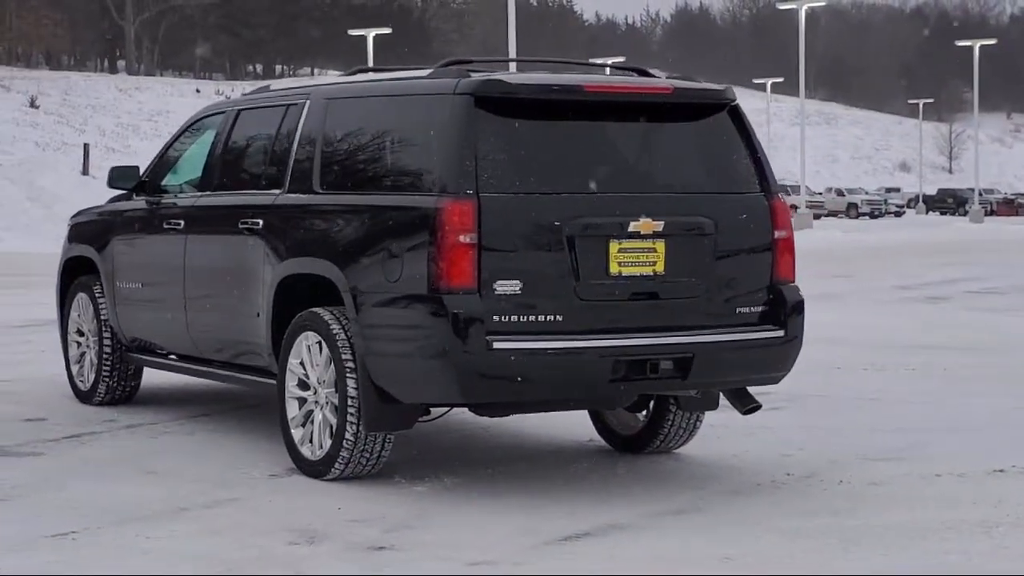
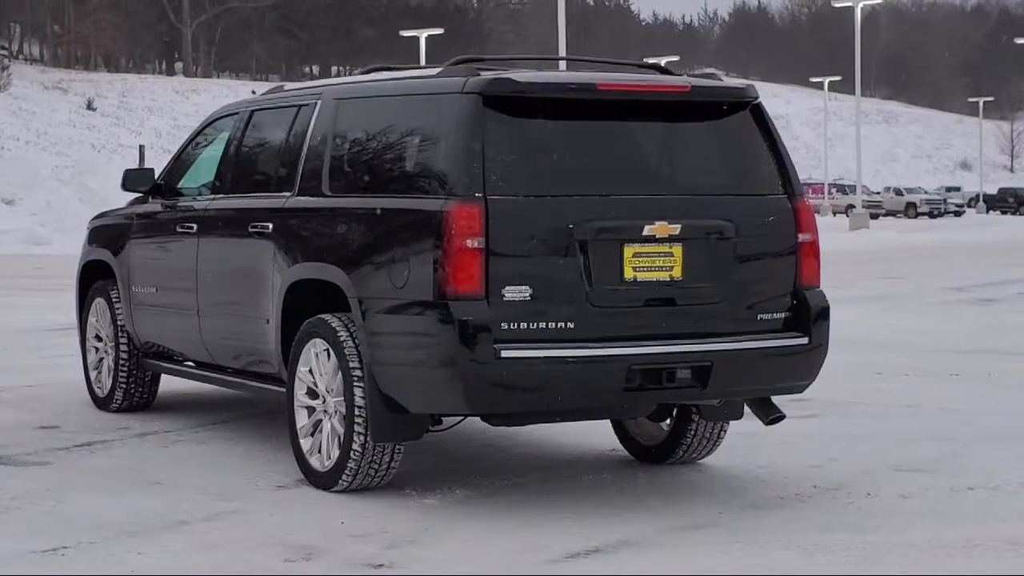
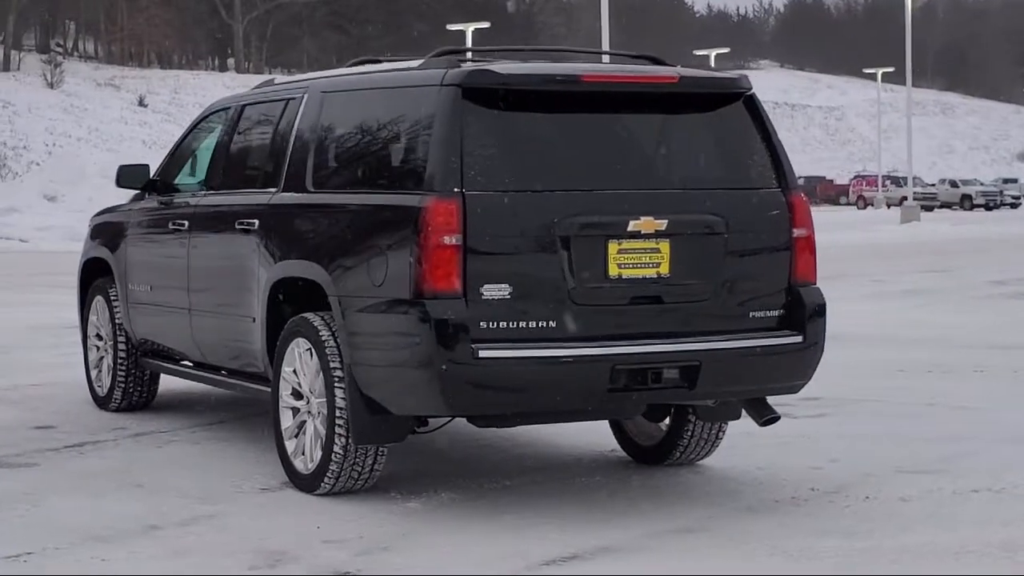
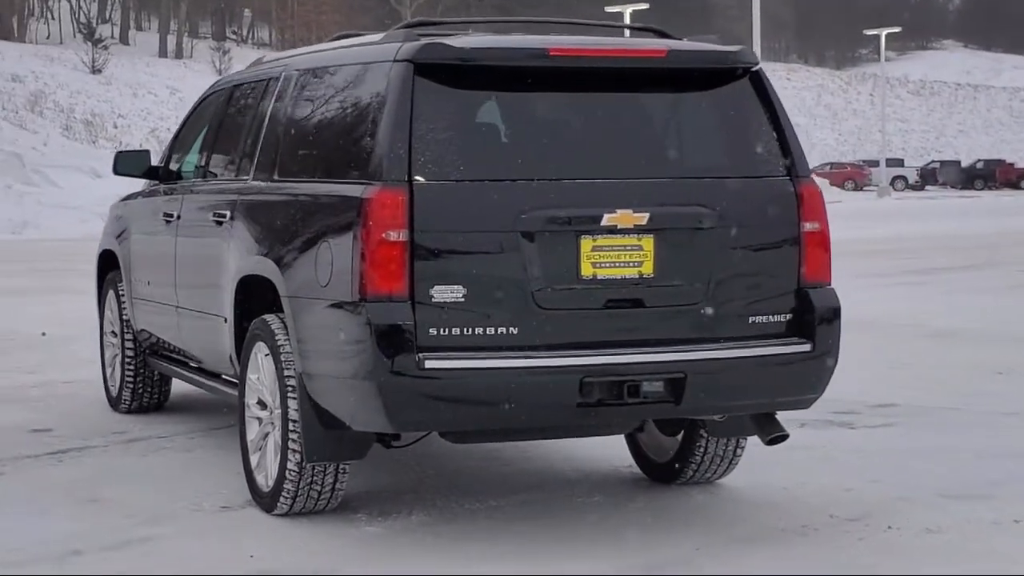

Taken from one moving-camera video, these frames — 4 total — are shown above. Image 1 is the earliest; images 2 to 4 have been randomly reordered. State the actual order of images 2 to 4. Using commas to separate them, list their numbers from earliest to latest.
2, 3, 4
